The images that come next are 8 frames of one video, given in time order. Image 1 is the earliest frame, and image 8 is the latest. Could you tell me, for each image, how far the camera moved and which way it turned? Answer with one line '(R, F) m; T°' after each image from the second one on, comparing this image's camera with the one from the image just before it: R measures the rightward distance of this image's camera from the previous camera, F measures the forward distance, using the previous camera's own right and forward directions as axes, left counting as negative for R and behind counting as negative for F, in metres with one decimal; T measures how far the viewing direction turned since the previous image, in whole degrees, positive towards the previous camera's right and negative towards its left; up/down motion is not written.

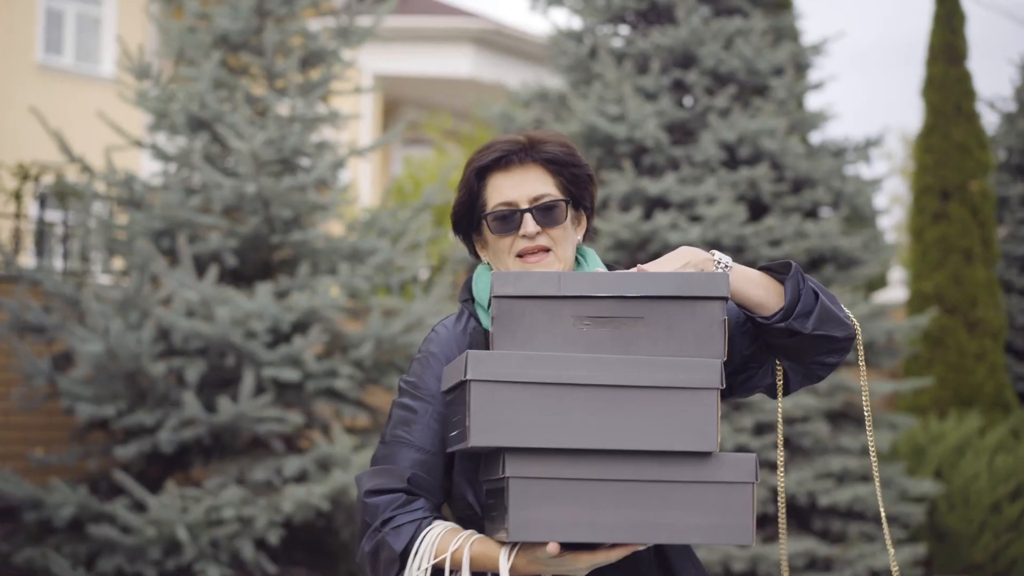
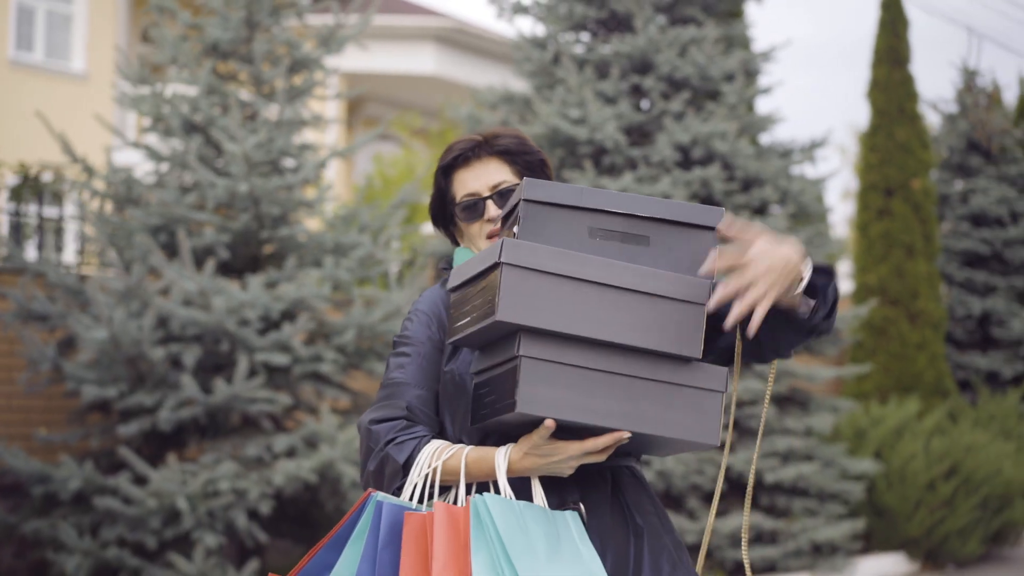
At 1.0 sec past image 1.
(0.0, -0.4) m; +2°
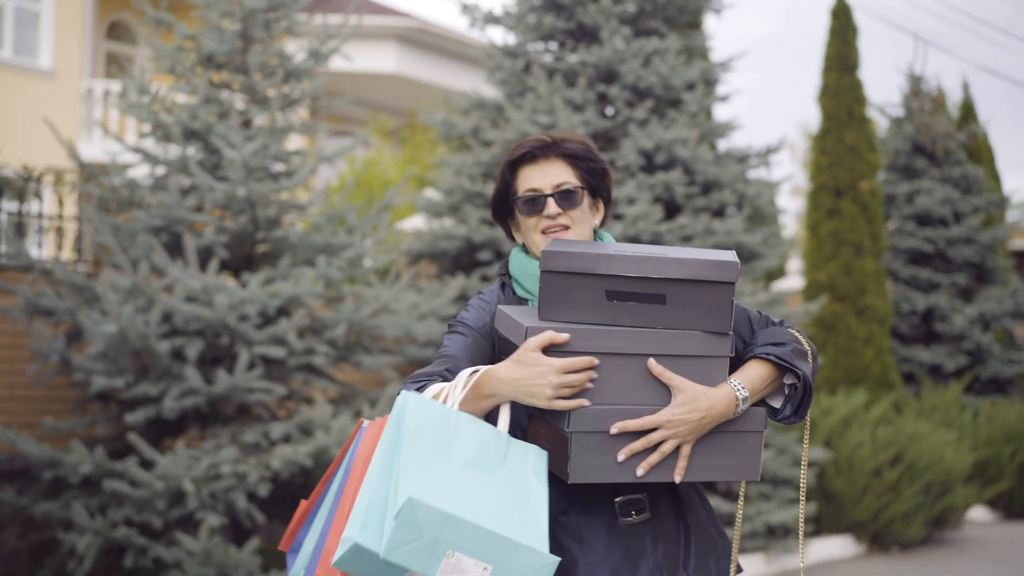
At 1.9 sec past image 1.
(-0.1, -0.4) m; +2°
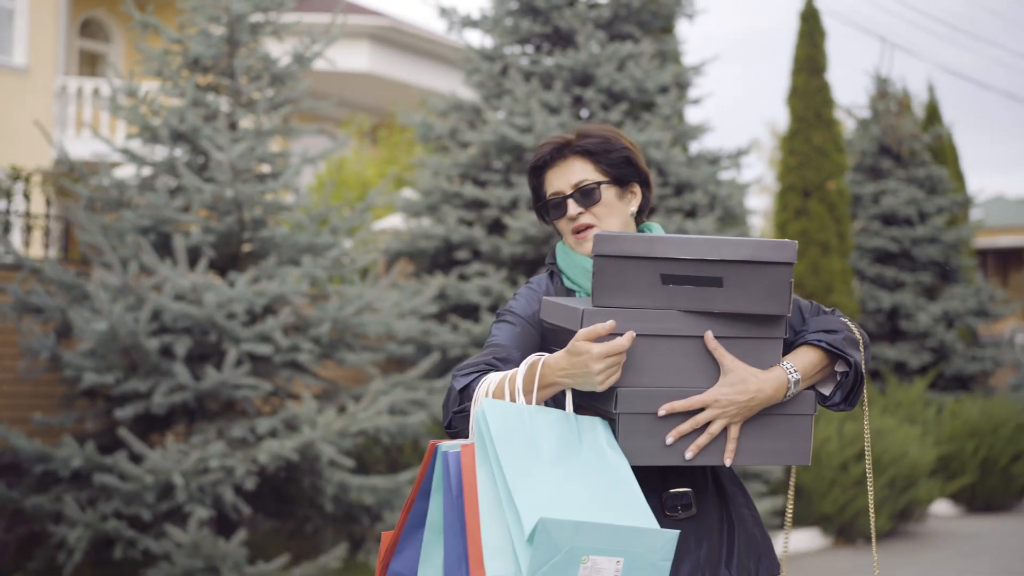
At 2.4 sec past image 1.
(0.0, -0.2) m; +1°
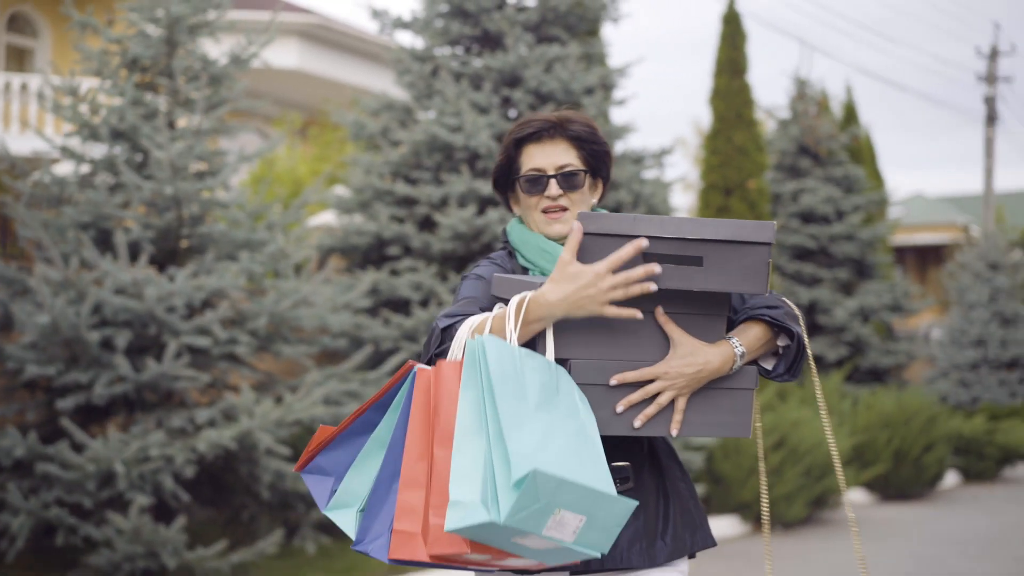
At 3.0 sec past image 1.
(0.0, -0.2) m; +3°
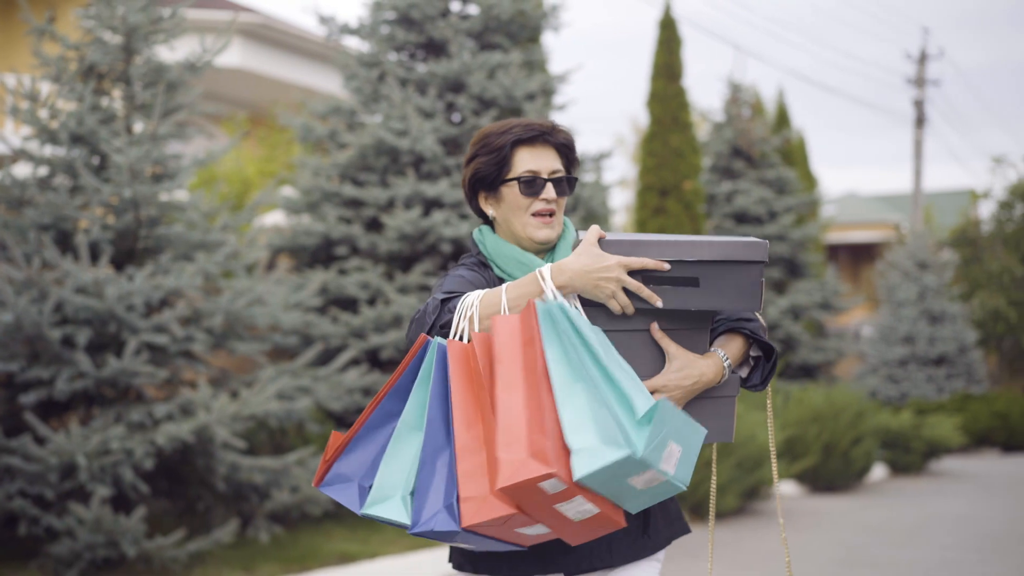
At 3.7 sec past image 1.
(0.0, -0.3) m; +2°
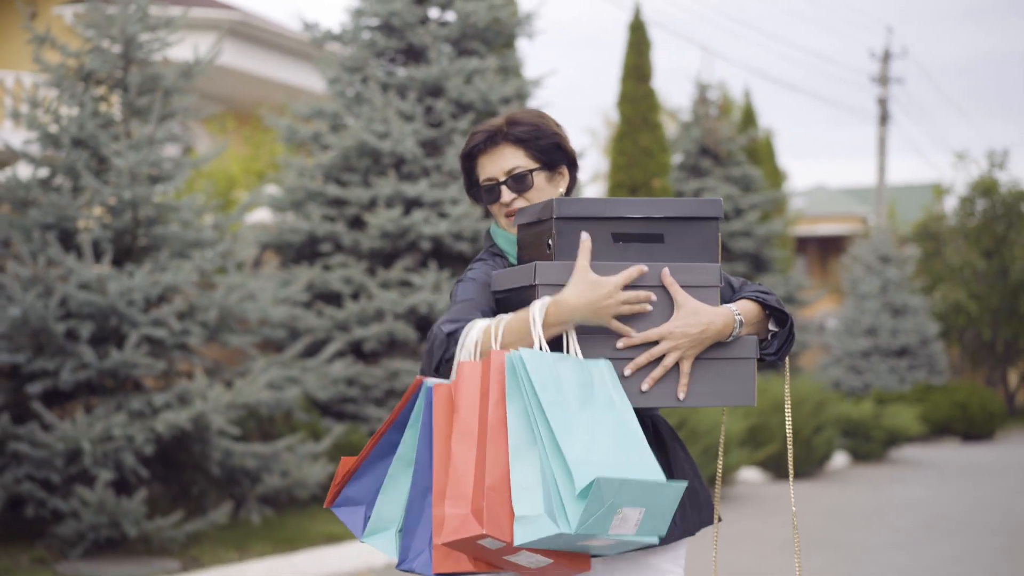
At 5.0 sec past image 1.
(0.0, -0.4) m; +1°
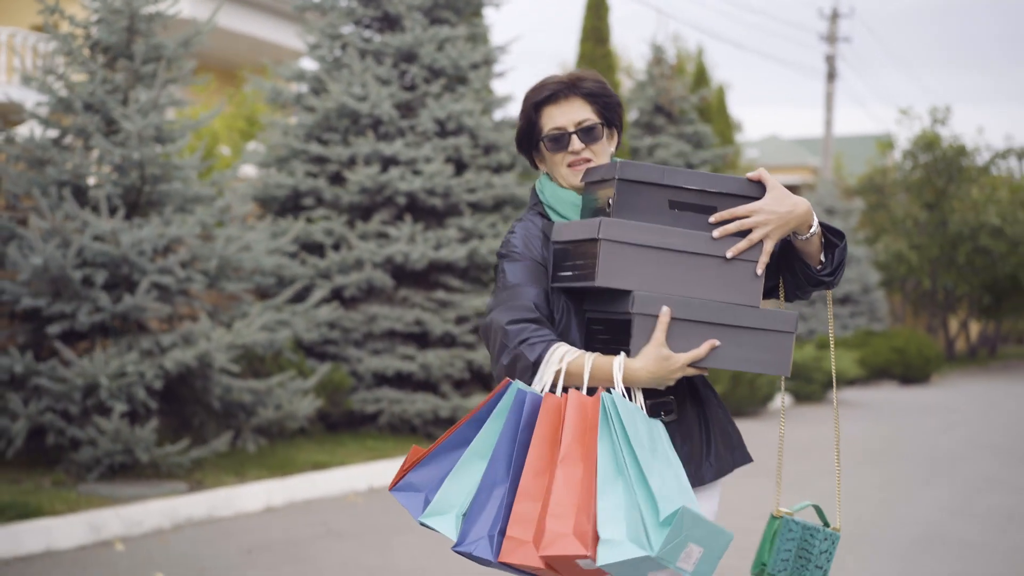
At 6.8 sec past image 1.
(-0.1, -0.8) m; +2°
